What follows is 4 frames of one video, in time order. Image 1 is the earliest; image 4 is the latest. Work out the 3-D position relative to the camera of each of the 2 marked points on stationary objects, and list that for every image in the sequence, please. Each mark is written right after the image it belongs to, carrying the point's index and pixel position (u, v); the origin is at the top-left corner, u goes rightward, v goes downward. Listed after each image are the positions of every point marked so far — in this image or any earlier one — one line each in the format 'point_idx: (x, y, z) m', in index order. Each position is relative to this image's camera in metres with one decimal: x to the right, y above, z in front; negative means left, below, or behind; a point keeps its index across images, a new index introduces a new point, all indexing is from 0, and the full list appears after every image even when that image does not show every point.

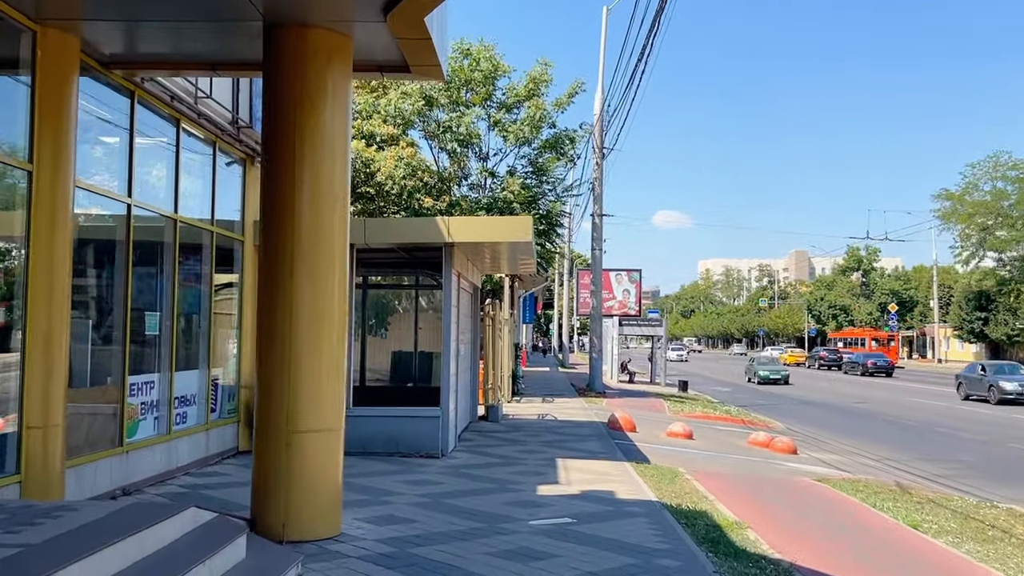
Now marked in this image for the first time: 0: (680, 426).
0: (+2.9, -2.4, +16.0) m
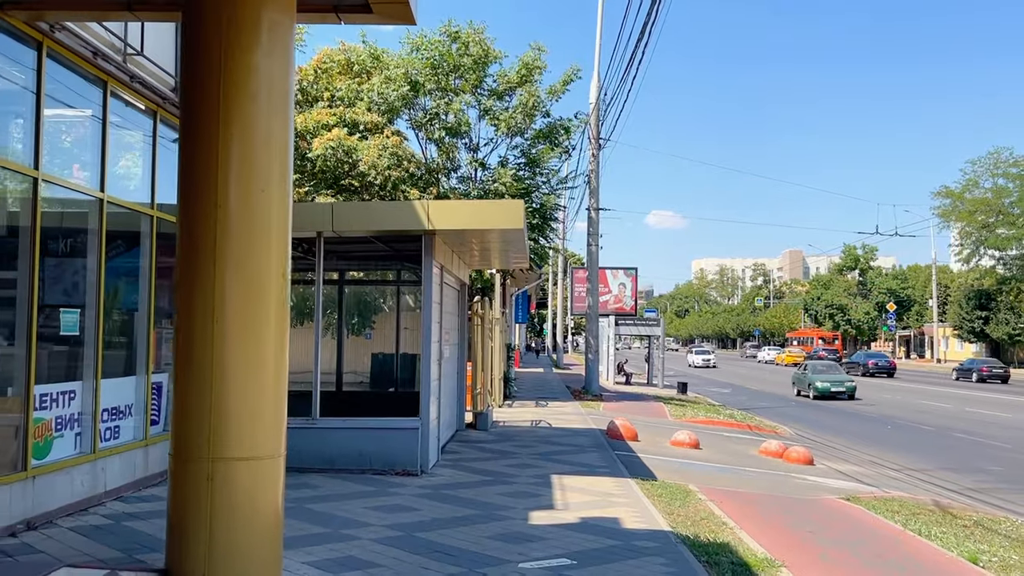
0: (+2.8, -2.3, +14.7) m
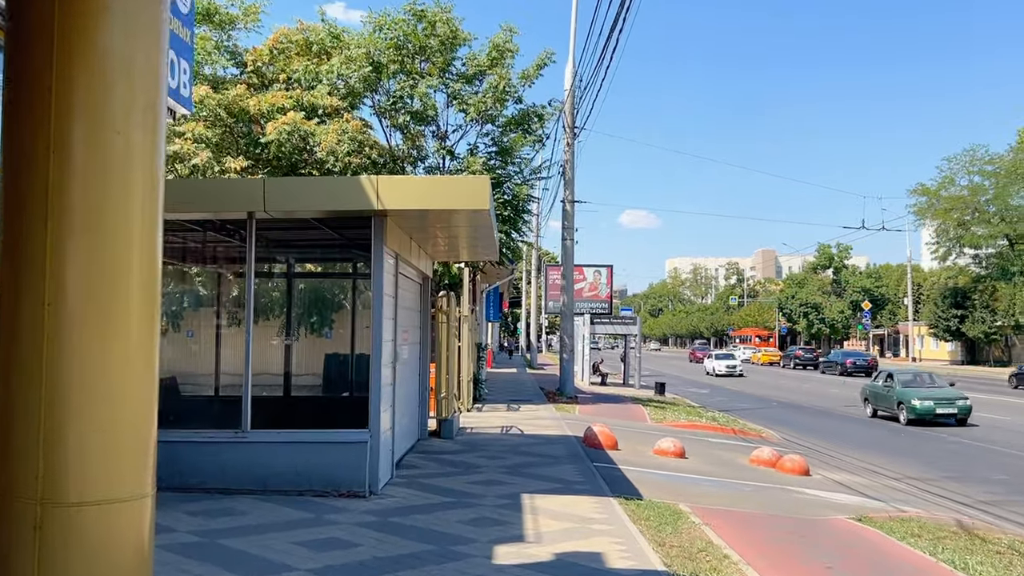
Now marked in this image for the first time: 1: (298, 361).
0: (+2.3, -2.2, +13.4) m
1: (-2.3, -0.8, +10.0) m
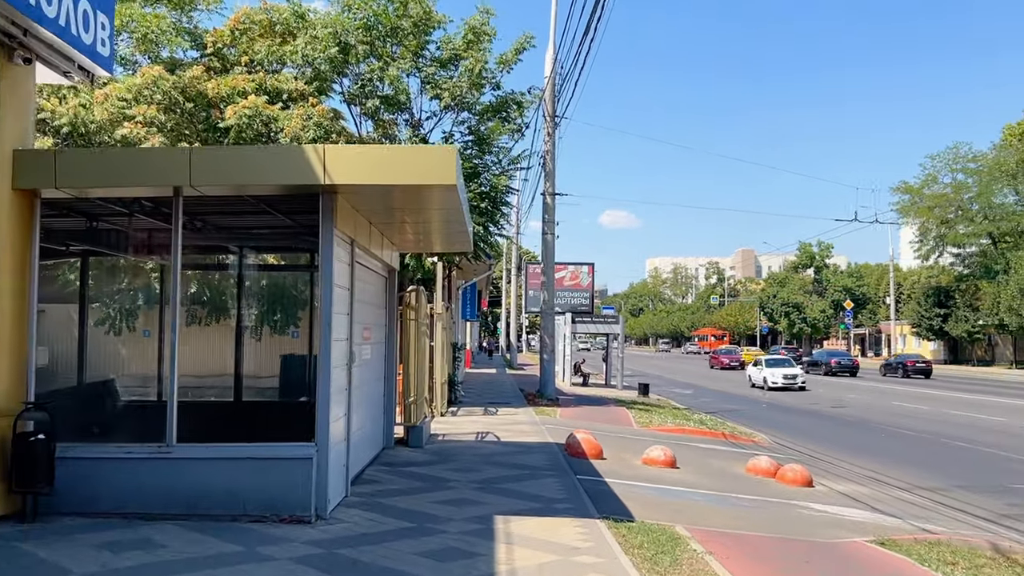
0: (+2.0, -2.1, +12.2) m
1: (-2.5, -0.7, +8.8) m
